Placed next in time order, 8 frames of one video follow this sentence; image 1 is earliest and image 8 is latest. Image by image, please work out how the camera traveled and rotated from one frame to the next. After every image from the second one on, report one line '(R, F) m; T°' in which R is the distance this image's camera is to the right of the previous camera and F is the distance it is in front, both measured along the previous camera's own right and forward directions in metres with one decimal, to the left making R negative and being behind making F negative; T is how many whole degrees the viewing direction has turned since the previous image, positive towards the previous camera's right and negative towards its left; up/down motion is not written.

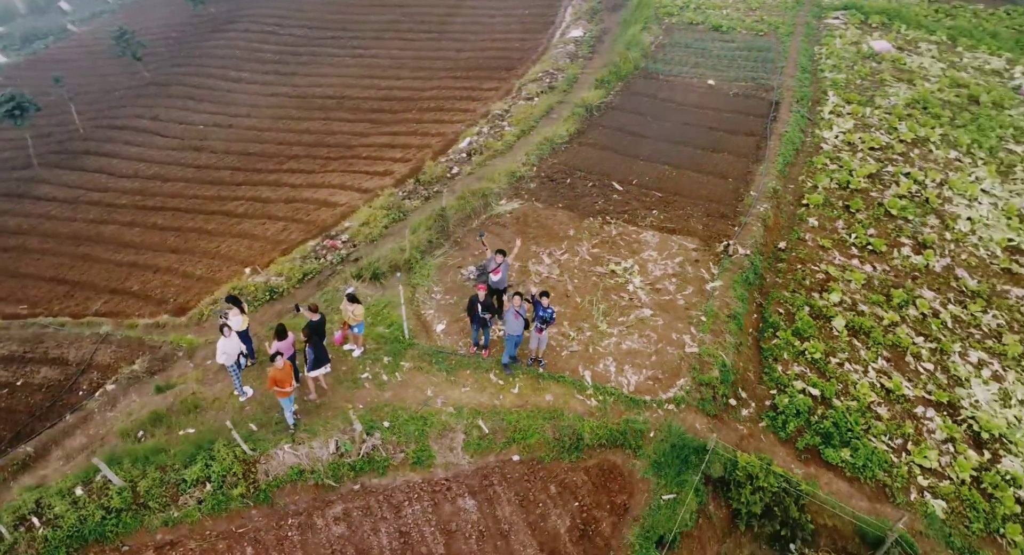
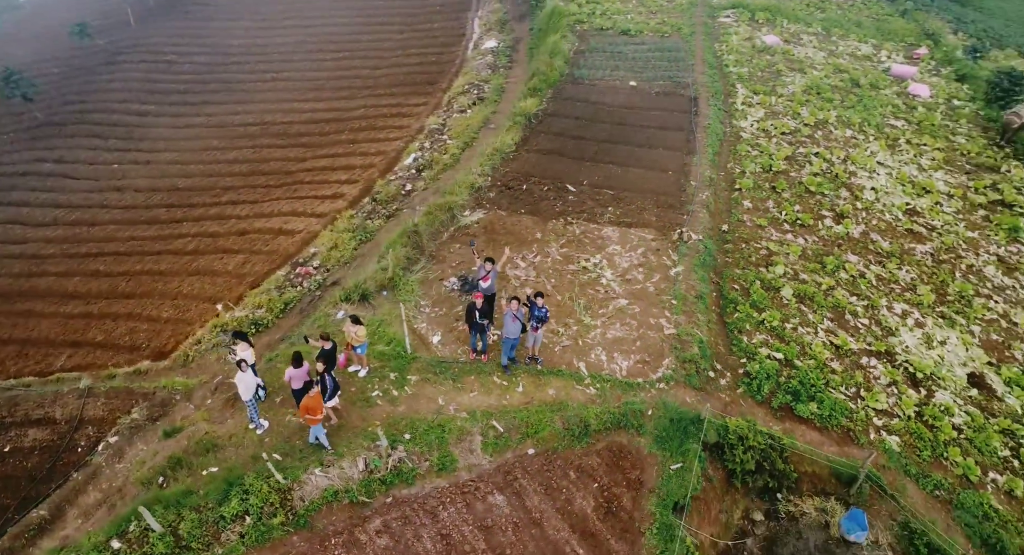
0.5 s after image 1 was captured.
(-0.7, -0.2) m; +7°
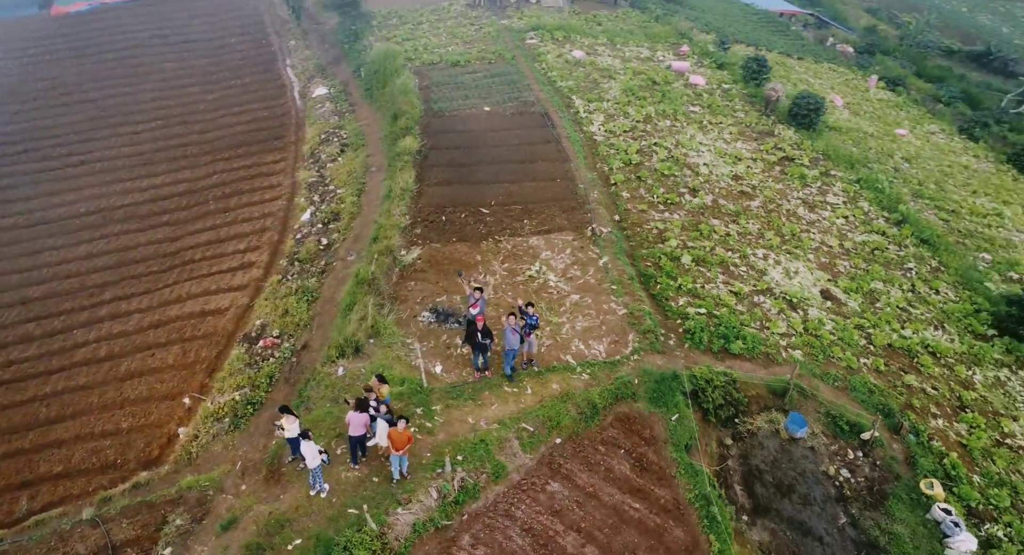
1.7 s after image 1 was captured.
(-1.7, -0.4) m; +15°
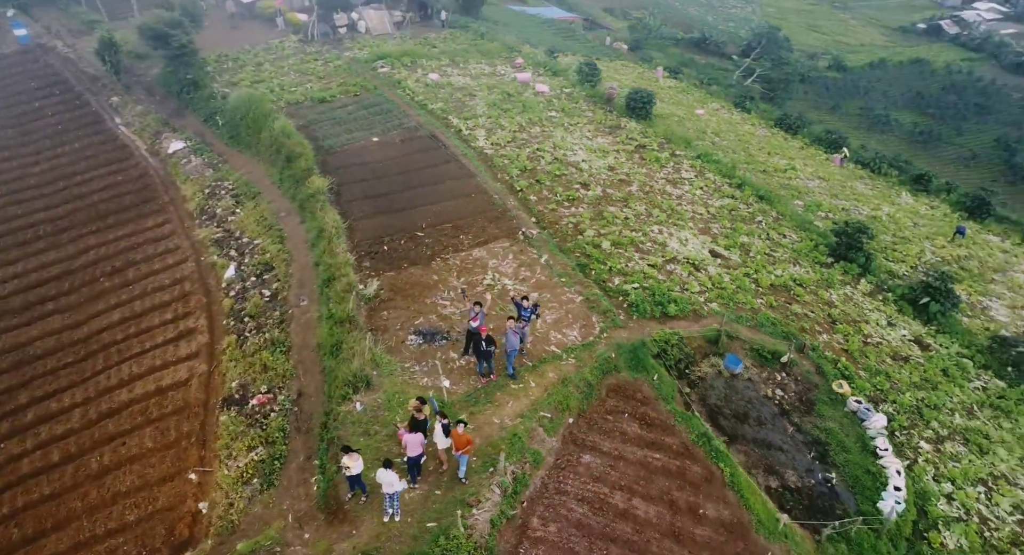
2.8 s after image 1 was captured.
(-1.6, -0.4) m; +14°
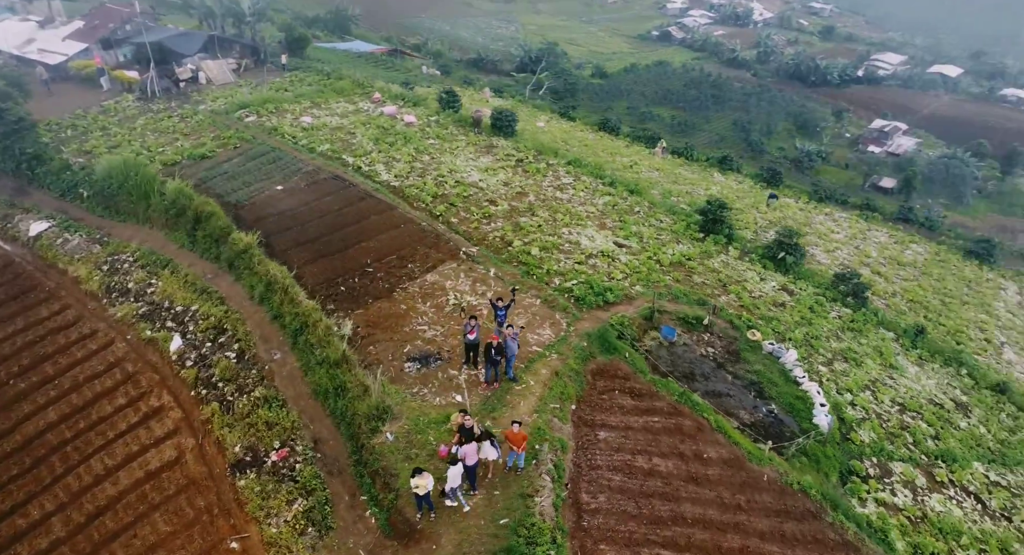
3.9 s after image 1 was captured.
(-1.6, -0.5) m; +13°
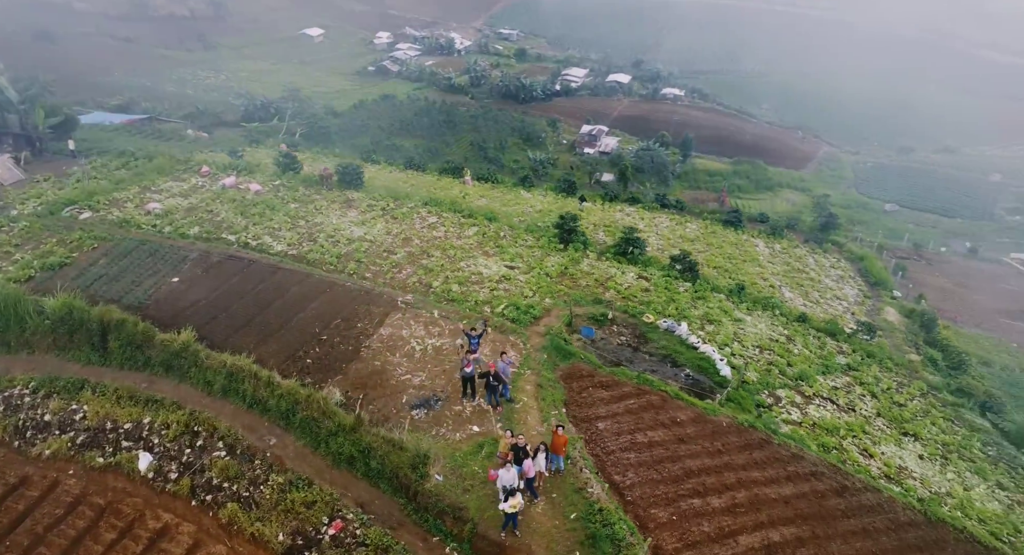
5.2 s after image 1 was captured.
(-2.2, -0.9) m; +16°
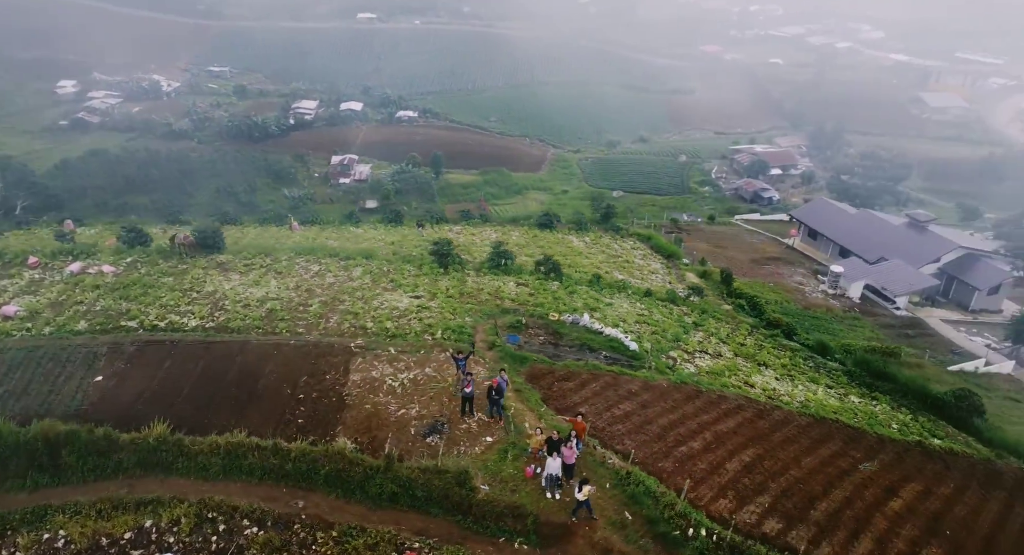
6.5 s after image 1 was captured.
(-2.3, -0.9) m; +15°
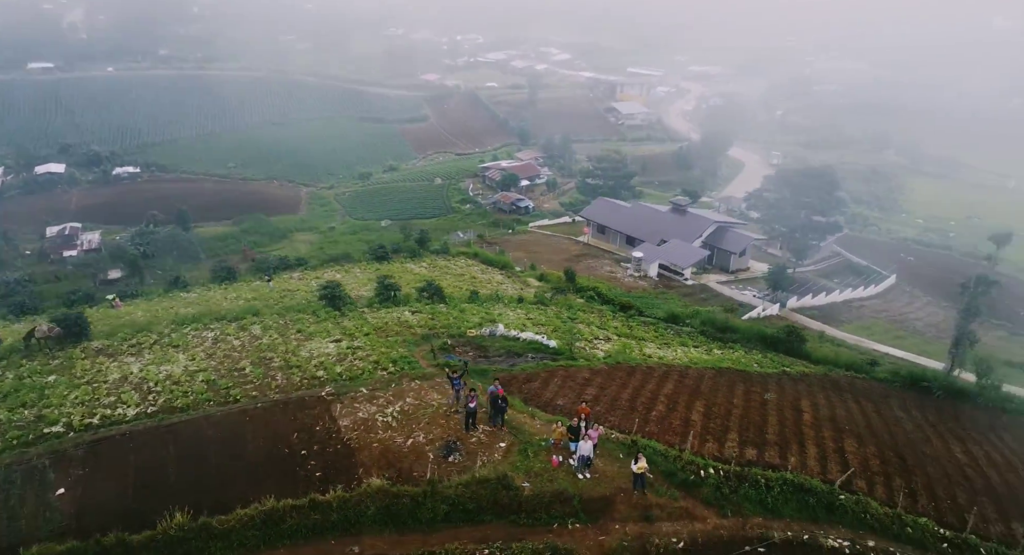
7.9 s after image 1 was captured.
(-2.4, -1.1) m; +14°
